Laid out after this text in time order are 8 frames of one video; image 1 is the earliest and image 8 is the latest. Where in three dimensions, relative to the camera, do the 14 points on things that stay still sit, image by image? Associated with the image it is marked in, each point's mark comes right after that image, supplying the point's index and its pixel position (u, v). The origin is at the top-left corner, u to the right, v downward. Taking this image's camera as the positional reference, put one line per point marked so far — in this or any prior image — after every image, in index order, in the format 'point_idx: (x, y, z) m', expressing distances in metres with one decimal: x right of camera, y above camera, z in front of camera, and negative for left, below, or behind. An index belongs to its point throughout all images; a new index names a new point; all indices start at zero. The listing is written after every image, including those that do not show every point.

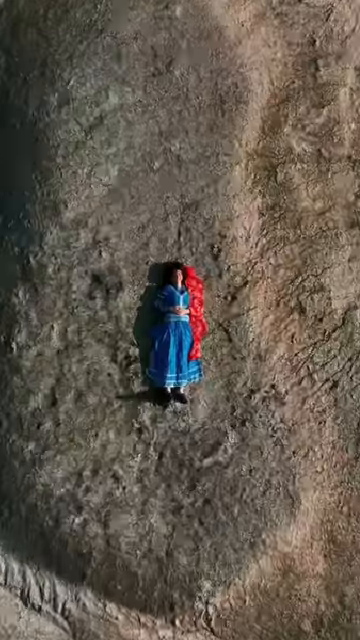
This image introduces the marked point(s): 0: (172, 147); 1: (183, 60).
0: (0.0, +0.2, +1.4) m
1: (0.0, +0.4, +1.4) m
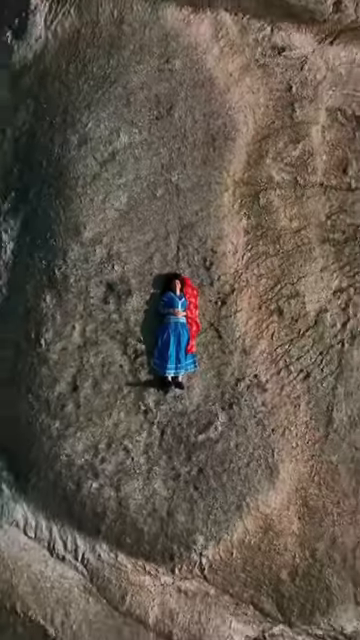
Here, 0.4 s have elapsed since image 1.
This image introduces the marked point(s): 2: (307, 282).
0: (0.0, +0.2, +1.7) m
1: (0.0, +0.4, +1.7) m
2: (+0.2, +0.1, +1.7) m
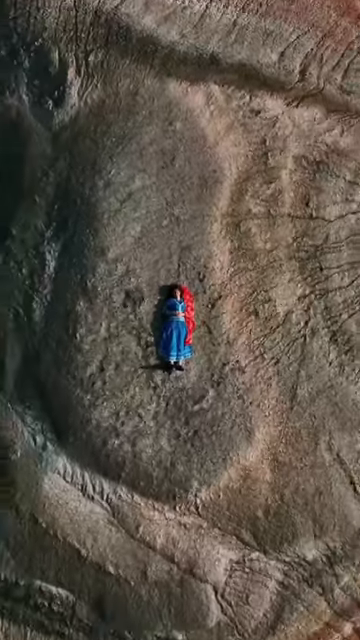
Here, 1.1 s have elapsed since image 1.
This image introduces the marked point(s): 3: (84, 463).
0: (0.0, +0.2, +2.2) m
1: (0.0, +0.4, +2.2) m
2: (+0.2, +0.1, +2.3) m
3: (-0.2, -0.3, +2.2) m
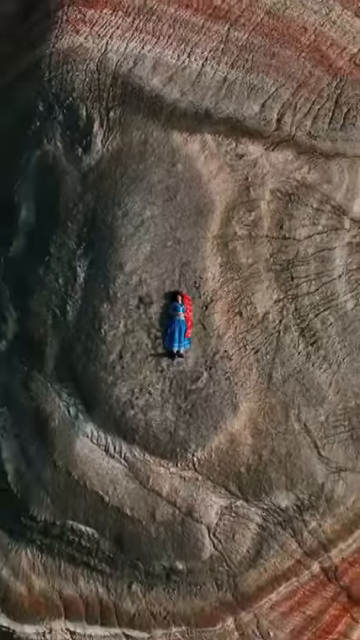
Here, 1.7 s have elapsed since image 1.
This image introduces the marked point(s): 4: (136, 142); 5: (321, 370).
0: (0.0, +0.2, +2.8) m
1: (0.0, +0.4, +2.9) m
2: (+0.2, +0.1, +2.9) m
3: (-0.2, -0.3, +2.8) m
4: (-0.1, +0.5, +2.9) m
5: (+0.4, -0.1, +3.0) m
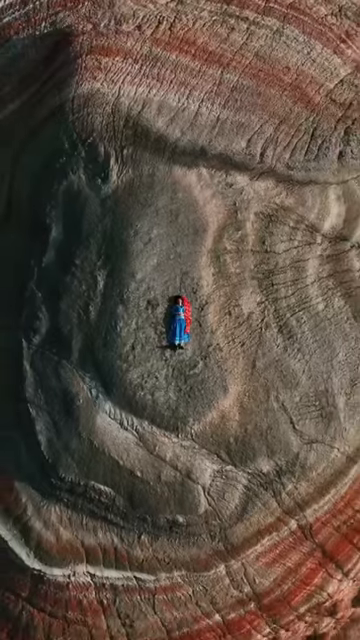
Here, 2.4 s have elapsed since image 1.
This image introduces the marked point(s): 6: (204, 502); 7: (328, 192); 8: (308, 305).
0: (0.0, +0.2, +3.5) m
1: (0.0, +0.4, +3.5) m
2: (+0.2, +0.1, +3.6) m
3: (-0.2, -0.3, +3.5) m
4: (-0.1, +0.5, +3.6) m
5: (+0.4, -0.1, +3.6) m
6: (+0.1, -0.6, +3.6) m
7: (+0.6, +0.5, +3.9) m
8: (+0.5, +0.1, +3.7) m
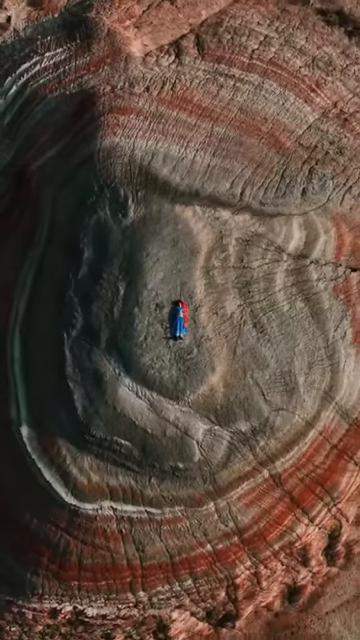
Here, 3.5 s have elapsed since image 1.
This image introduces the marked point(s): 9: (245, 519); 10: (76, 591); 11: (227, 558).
0: (0.0, +0.2, +4.8) m
1: (0.0, +0.4, +4.8) m
2: (+0.2, +0.1, +4.8) m
3: (-0.2, -0.3, +4.8) m
4: (-0.1, +0.5, +4.8) m
5: (+0.4, -0.1, +4.9) m
6: (+0.1, -0.6, +4.8) m
7: (+0.6, +0.5, +5.2) m
8: (+0.5, +0.1, +5.0) m
9: (+0.3, -1.0, +5.3) m
10: (-0.6, -1.5, +5.7) m
11: (+0.2, -1.3, +5.6) m
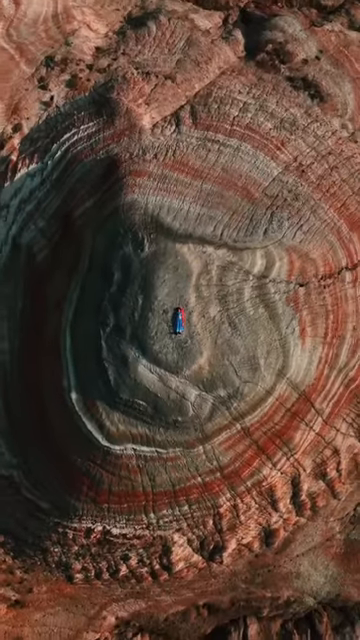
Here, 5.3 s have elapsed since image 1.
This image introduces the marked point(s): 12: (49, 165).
0: (0.0, +0.2, +7.1) m
1: (0.0, +0.4, +7.1) m
2: (+0.2, +0.1, +7.2) m
3: (-0.2, -0.3, +7.1) m
4: (-0.1, +0.5, +7.1) m
5: (+0.4, -0.1, +7.2) m
6: (+0.1, -0.6, +7.1) m
7: (+0.5, +0.5, +7.5) m
8: (+0.5, +0.1, +7.3) m
9: (+0.3, -1.0, +7.6) m
10: (-0.6, -1.5, +8.0) m
11: (+0.2, -1.3, +7.9) m
12: (-1.0, +1.2, +8.3) m
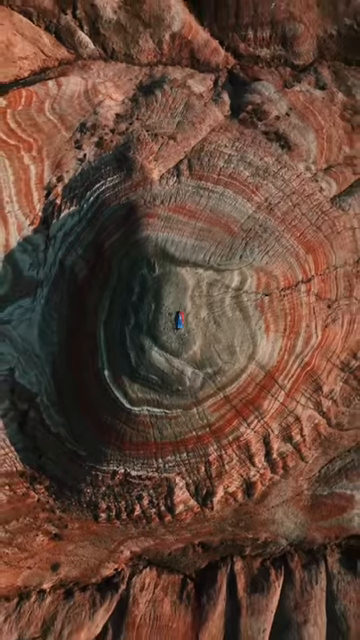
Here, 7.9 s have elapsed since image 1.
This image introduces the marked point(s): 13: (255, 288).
0: (0.0, +0.2, +10.2) m
1: (0.0, +0.4, +10.2) m
2: (+0.2, +0.1, +10.3) m
3: (-0.2, -0.3, +10.2) m
4: (-0.1, +0.5, +10.3) m
5: (+0.4, -0.1, +10.3) m
6: (+0.1, -0.6, +10.3) m
7: (+0.5, +0.5, +10.6) m
8: (+0.5, +0.1, +10.4) m
9: (+0.3, -1.0, +10.7) m
10: (-0.6, -1.5, +11.1) m
11: (+0.2, -1.3, +11.0) m
12: (-1.0, +1.2, +11.4) m
13: (+0.8, +0.3, +10.8) m
